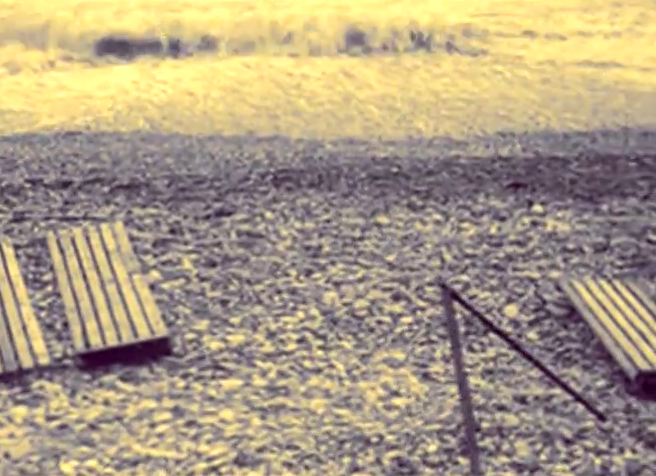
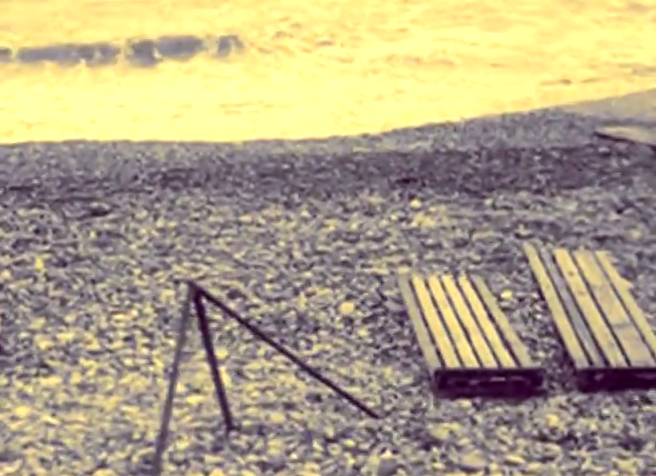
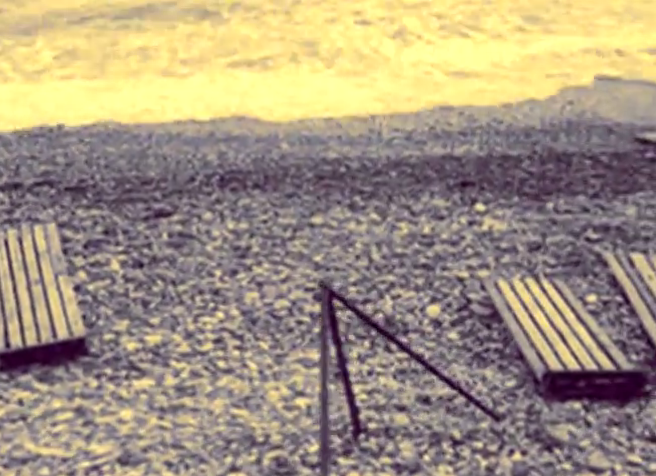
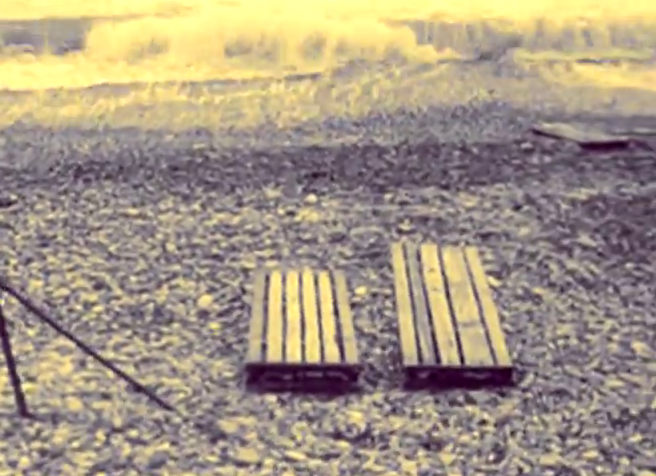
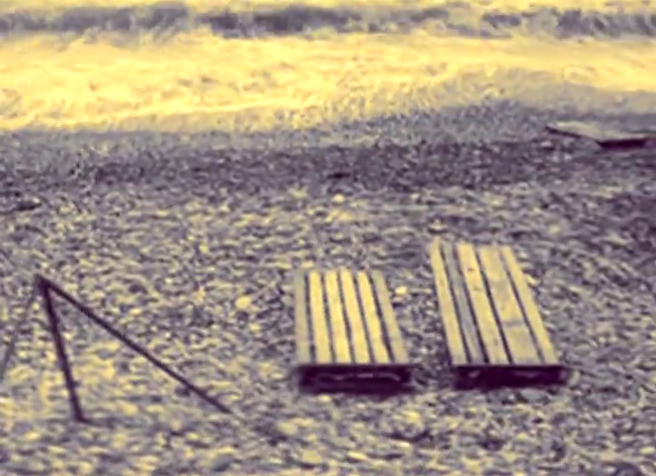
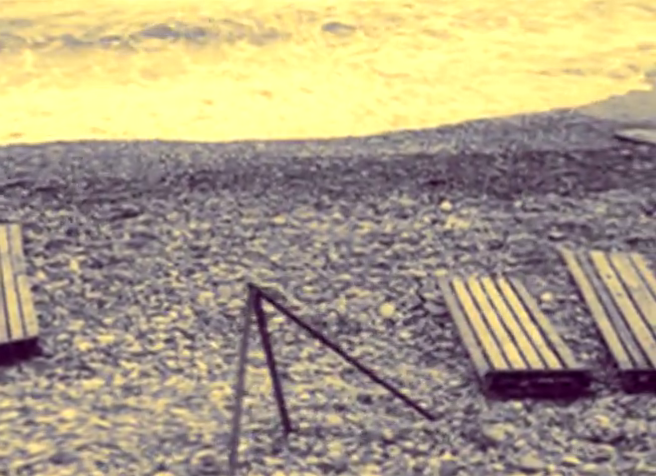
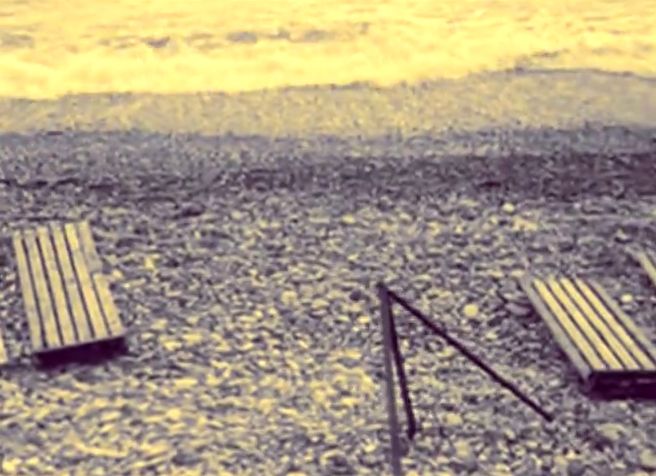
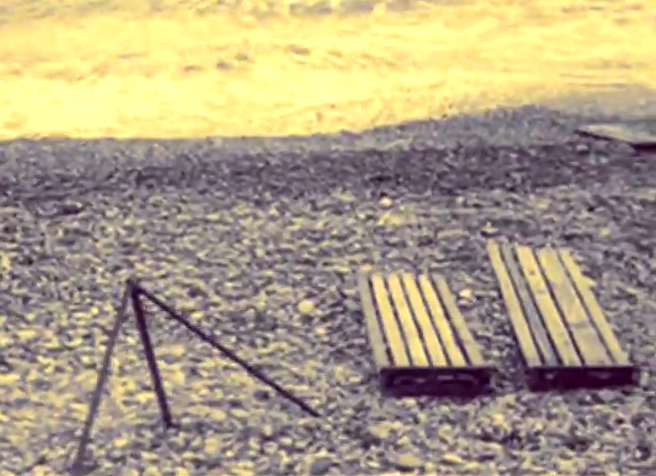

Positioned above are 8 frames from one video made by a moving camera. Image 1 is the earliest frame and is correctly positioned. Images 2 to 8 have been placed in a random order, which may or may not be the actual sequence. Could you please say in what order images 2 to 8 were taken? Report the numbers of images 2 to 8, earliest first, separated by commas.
7, 3, 6, 2, 8, 5, 4
